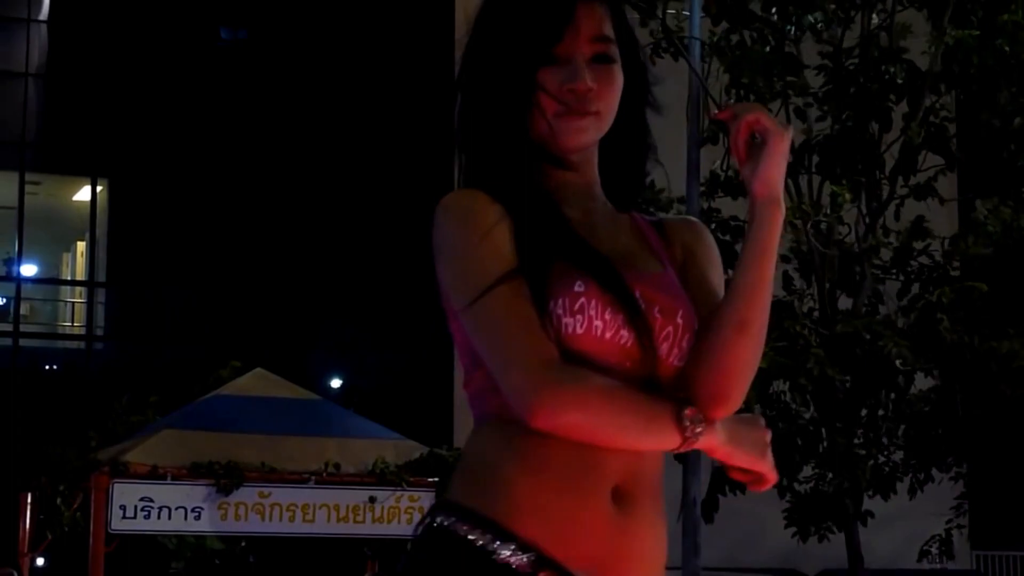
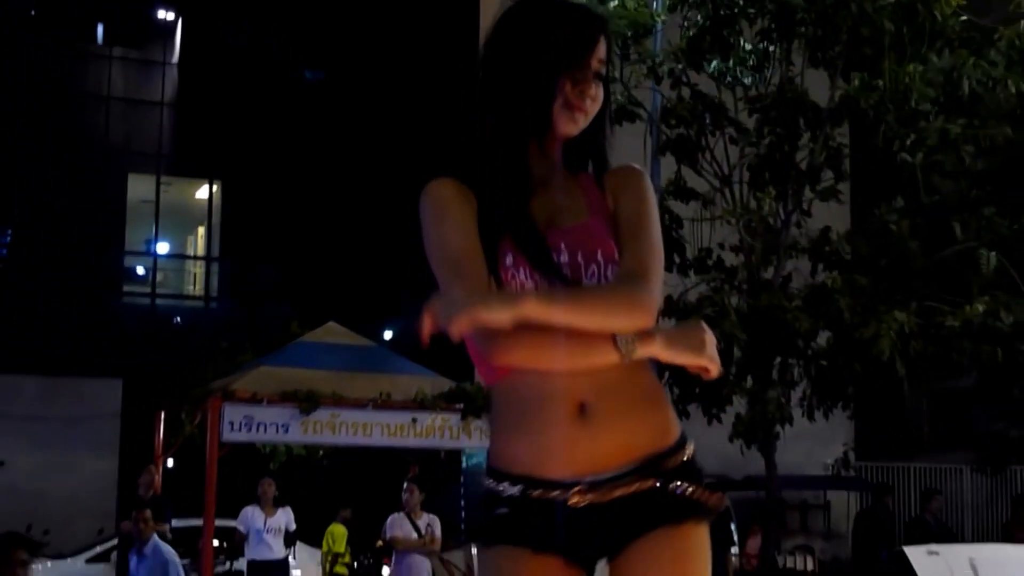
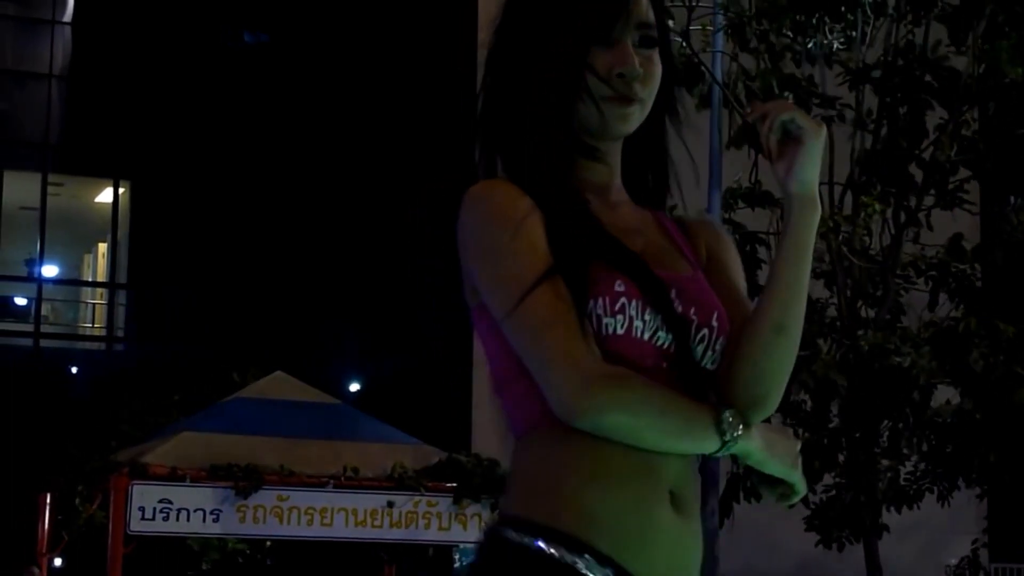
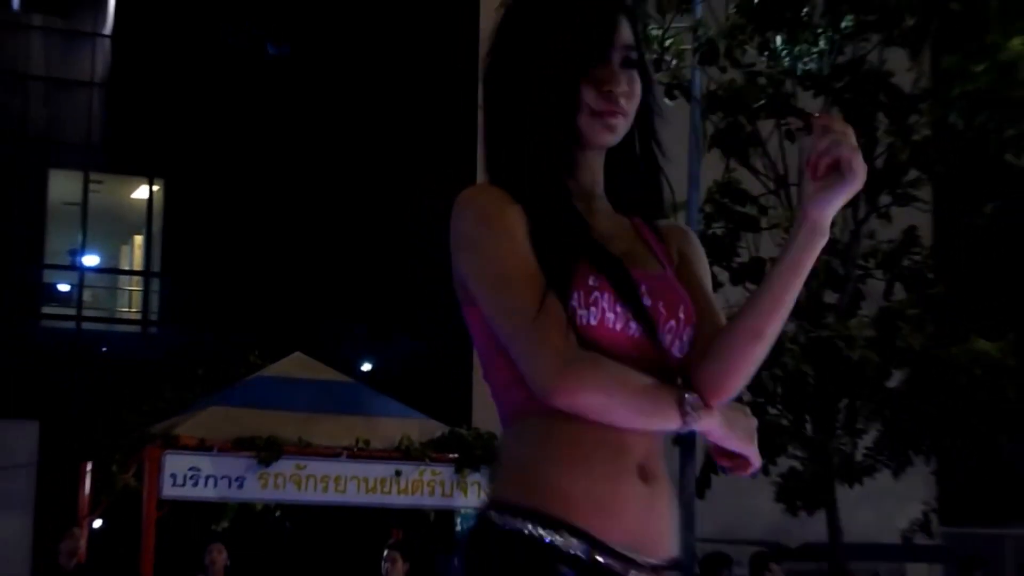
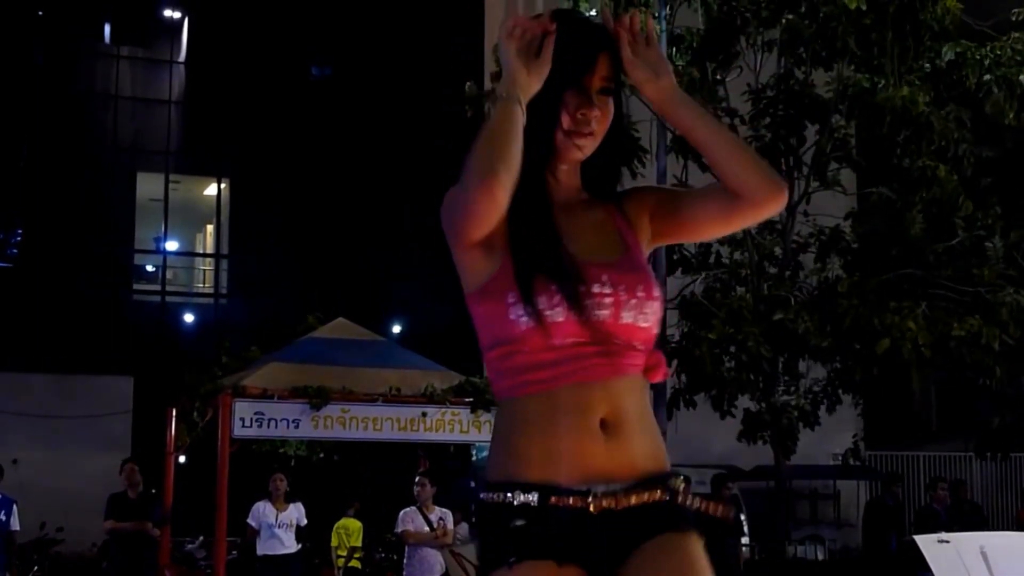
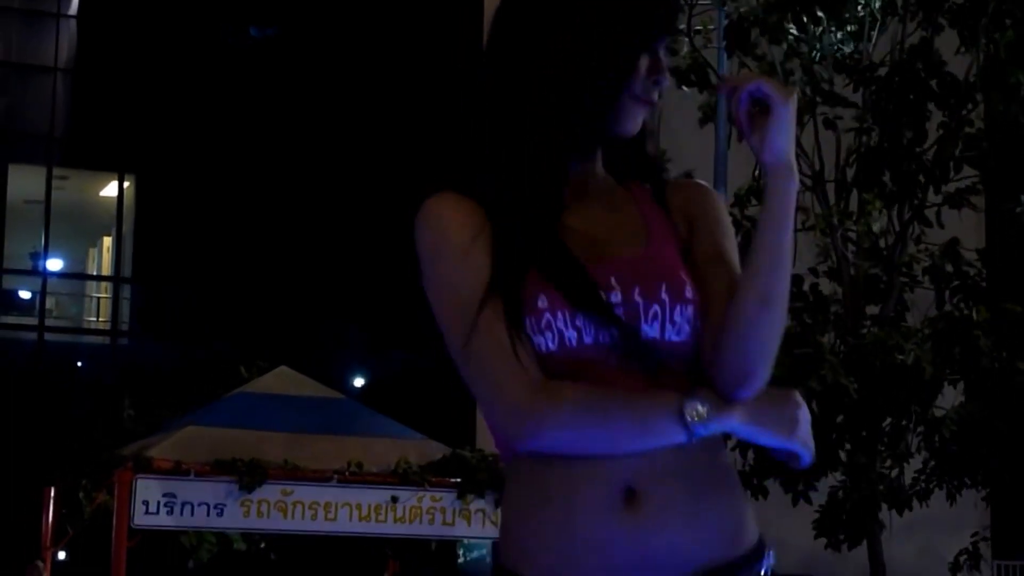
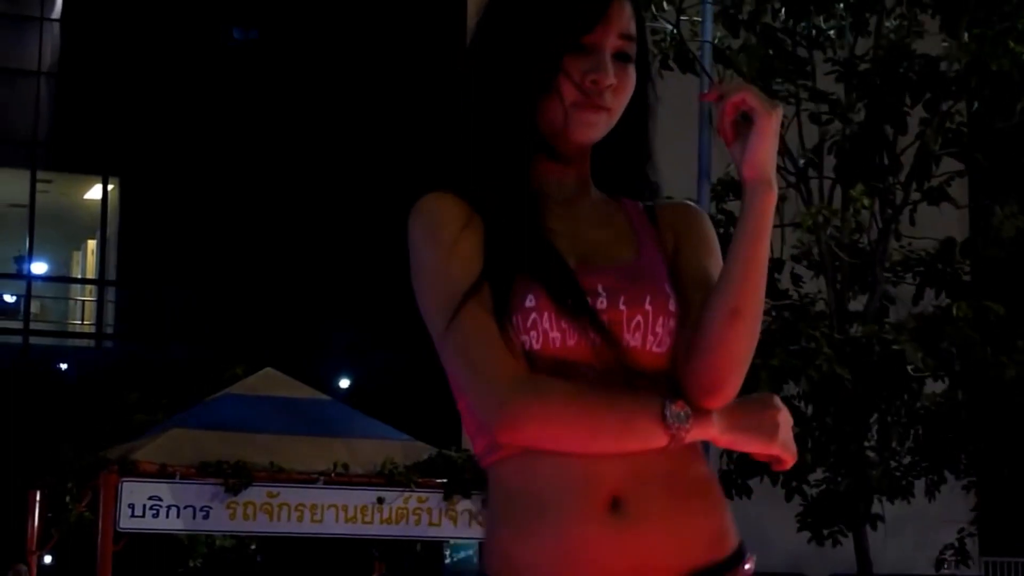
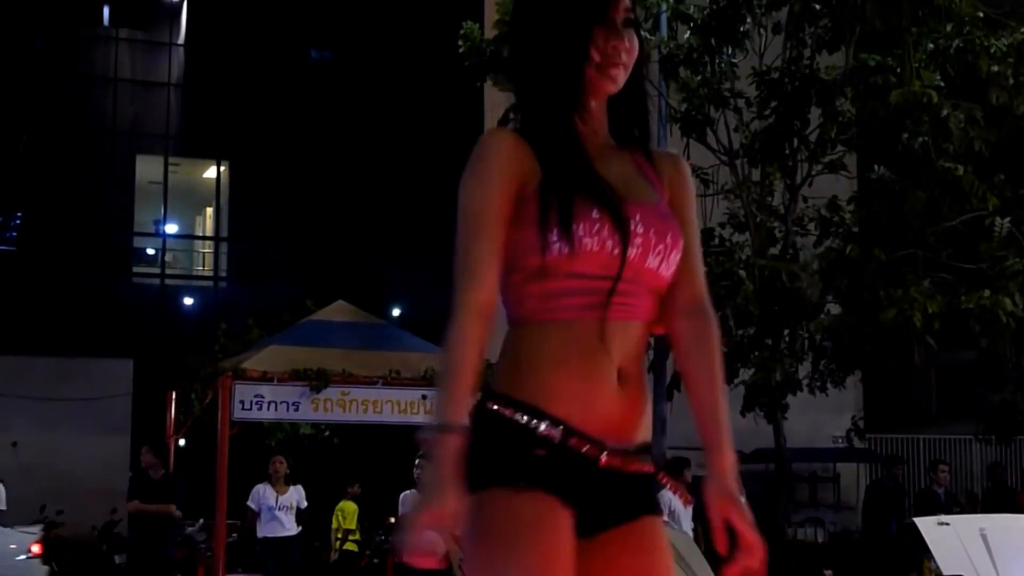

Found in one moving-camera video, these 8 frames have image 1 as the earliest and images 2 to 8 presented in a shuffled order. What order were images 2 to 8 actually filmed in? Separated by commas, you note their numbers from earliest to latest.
7, 3, 6, 4, 2, 8, 5
